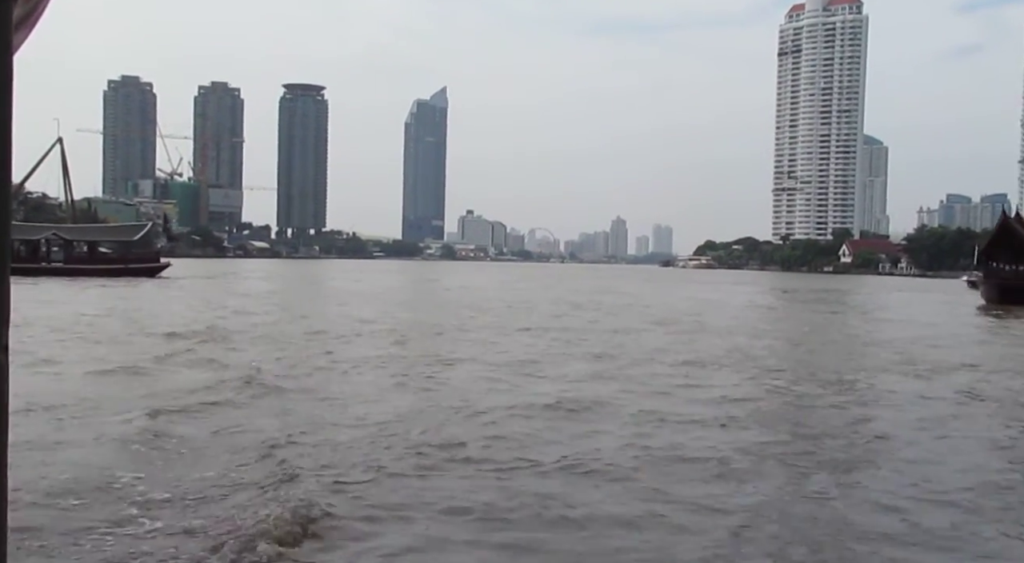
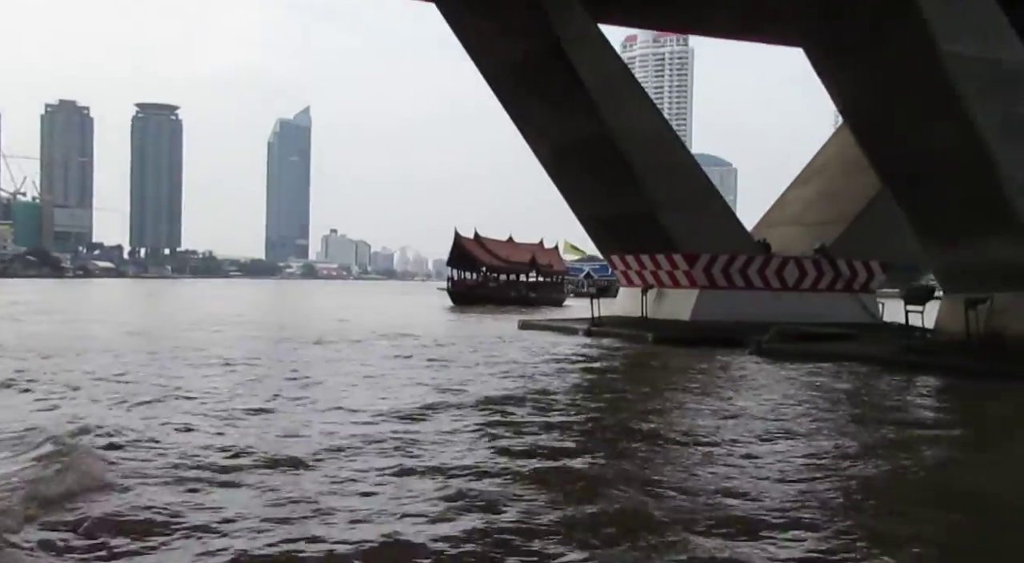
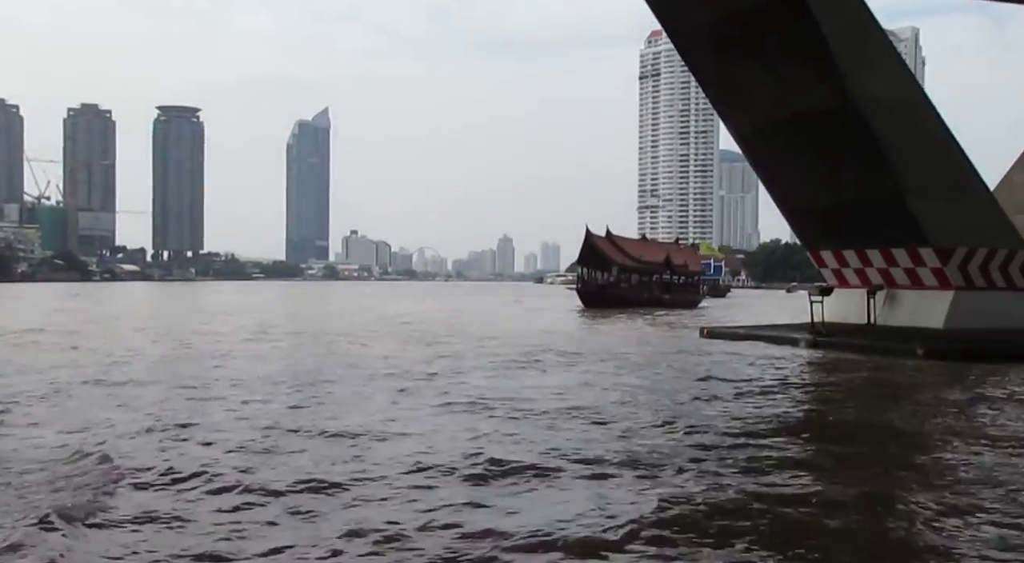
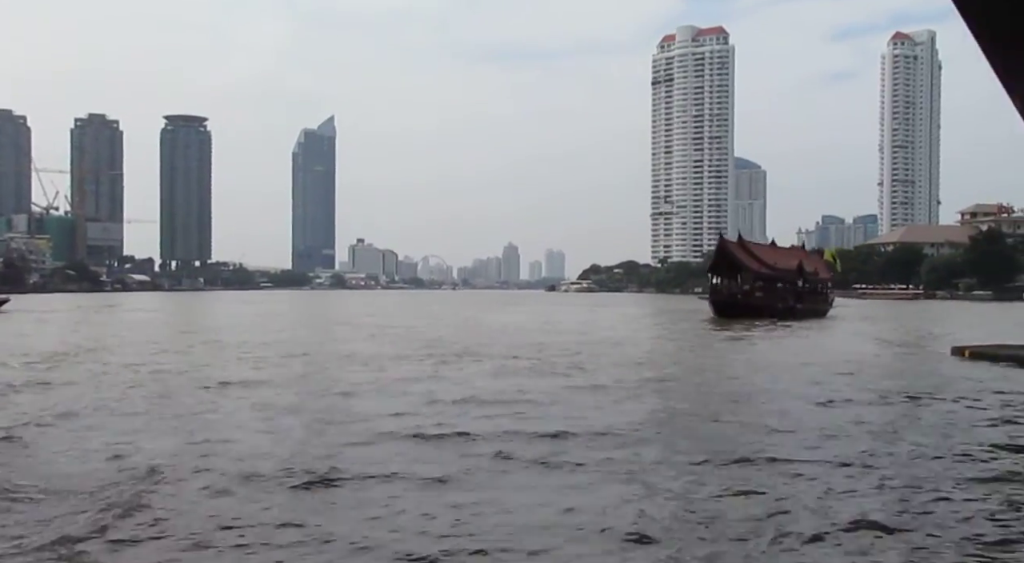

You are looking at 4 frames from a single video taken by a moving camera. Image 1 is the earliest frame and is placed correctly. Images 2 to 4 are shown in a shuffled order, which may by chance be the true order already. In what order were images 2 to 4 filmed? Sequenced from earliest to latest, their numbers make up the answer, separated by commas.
4, 3, 2
